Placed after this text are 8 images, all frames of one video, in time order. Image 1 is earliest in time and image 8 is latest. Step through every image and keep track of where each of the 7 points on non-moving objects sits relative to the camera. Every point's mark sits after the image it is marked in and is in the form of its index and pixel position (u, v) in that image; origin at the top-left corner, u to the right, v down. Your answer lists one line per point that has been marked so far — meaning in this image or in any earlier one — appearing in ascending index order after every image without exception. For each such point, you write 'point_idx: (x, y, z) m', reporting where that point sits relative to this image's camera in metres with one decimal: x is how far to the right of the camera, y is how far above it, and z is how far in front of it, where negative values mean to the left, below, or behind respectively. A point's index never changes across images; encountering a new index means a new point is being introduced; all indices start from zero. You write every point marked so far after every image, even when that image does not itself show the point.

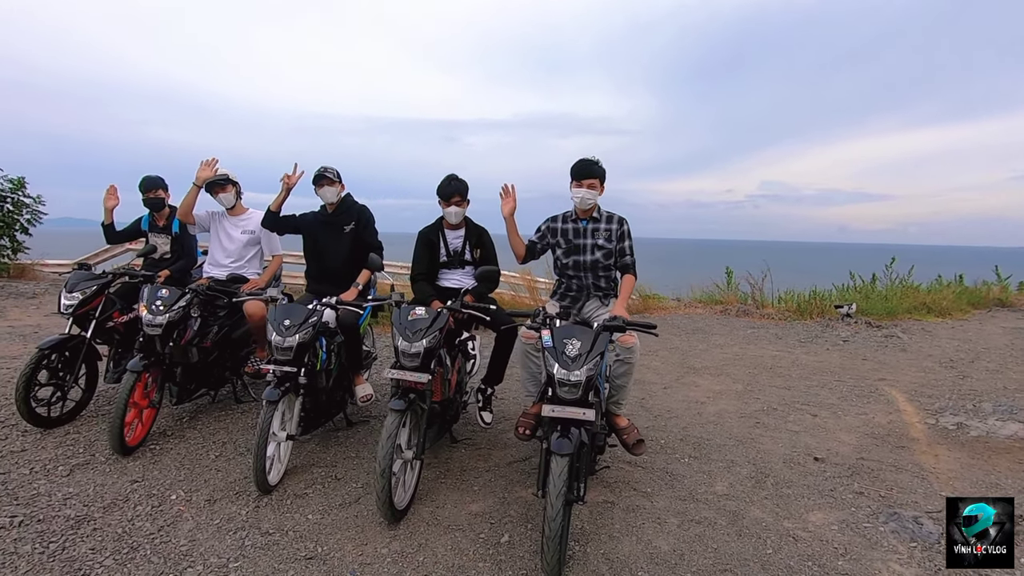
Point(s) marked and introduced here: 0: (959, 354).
0: (+5.5, -0.8, +6.9) m
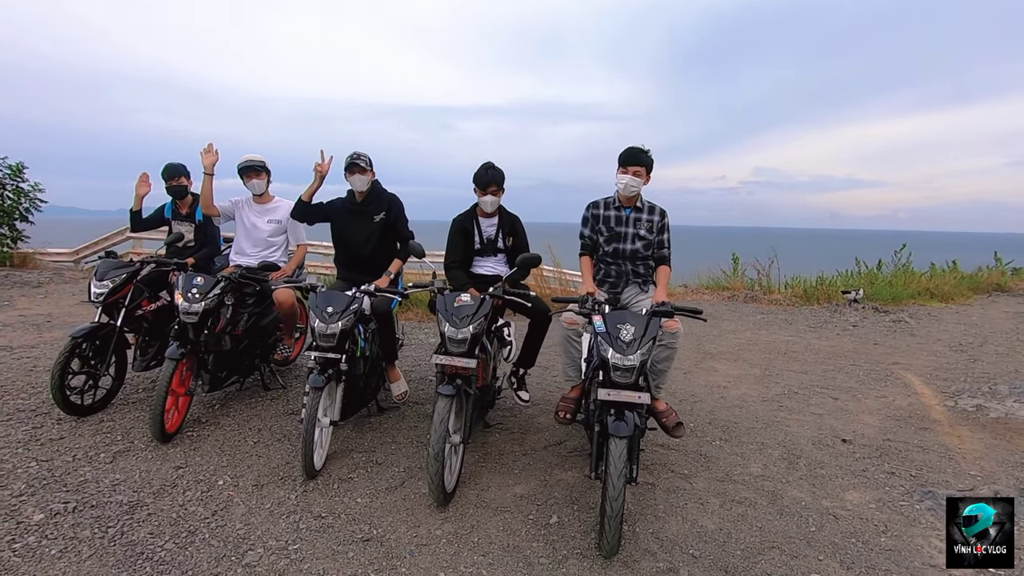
0: (+5.7, -0.6, +7.1) m
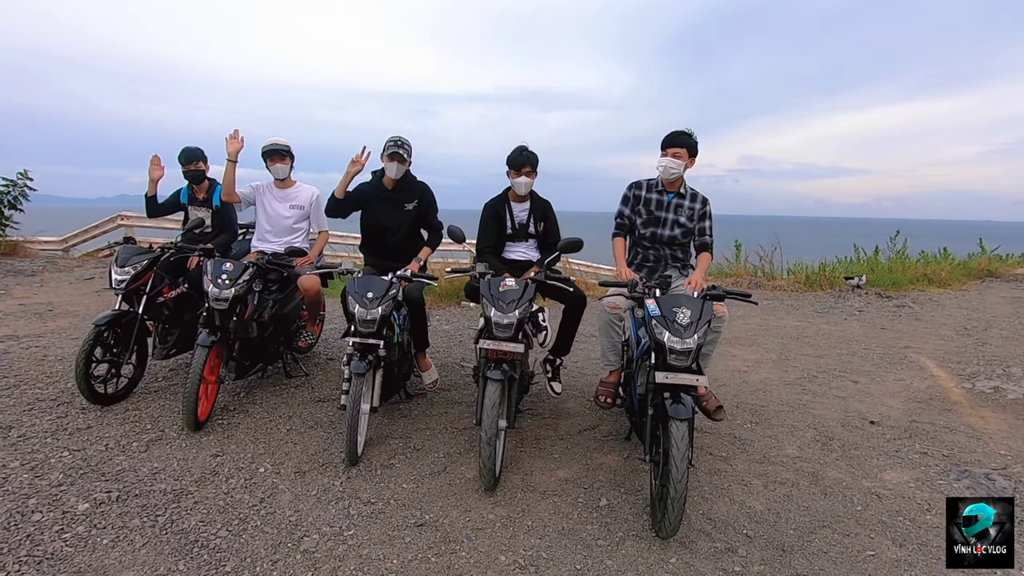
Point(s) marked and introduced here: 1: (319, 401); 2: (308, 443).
0: (+5.8, -0.4, +7.2) m
1: (-1.5, -0.9, +4.5) m
2: (-1.3, -1.0, +3.8) m
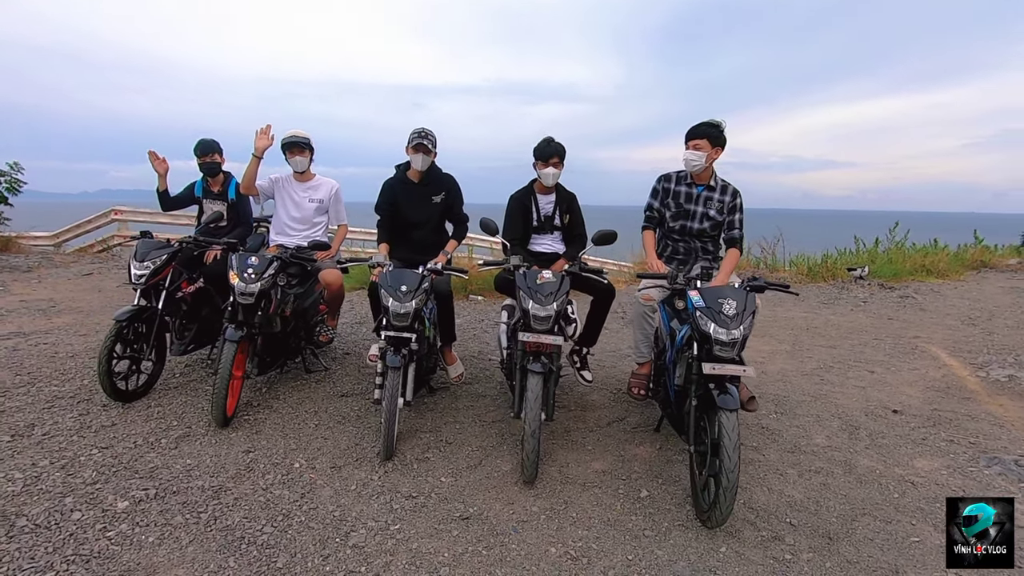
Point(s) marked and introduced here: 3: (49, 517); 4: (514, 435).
0: (+6.0, -0.3, +7.3) m
1: (-1.3, -0.8, +4.5) m
2: (-1.1, -1.0, +3.7) m
3: (-2.2, -1.1, +2.8) m
4: (0.0, -1.0, +3.8) m
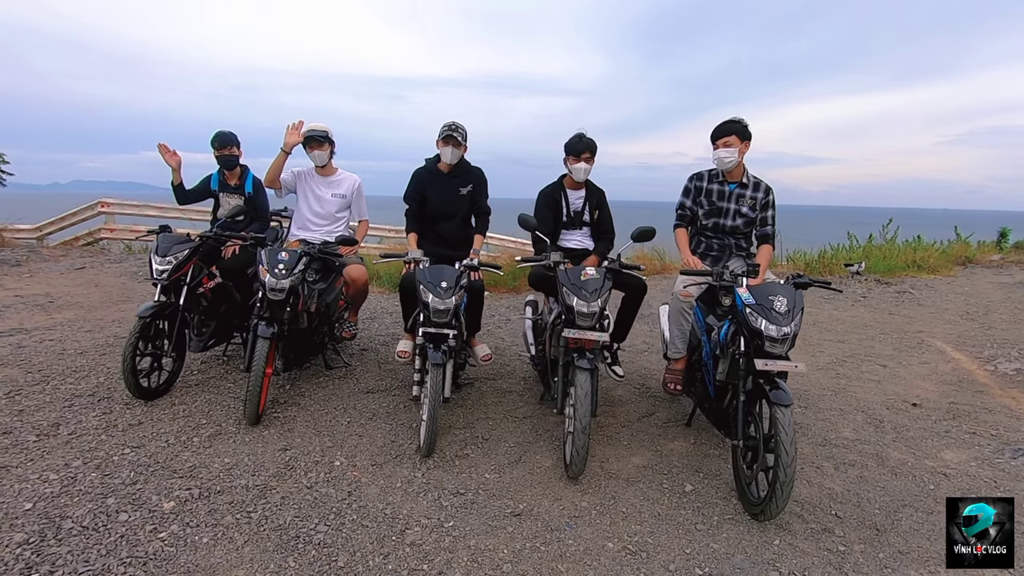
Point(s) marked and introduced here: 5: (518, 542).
0: (+6.1, -0.2, +7.5) m
1: (-1.1, -0.8, +4.4) m
2: (-0.9, -1.0, +3.7) m
3: (-2.0, -1.1, +2.7) m
4: (+0.2, -1.0, +3.8) m
5: (0.0, -1.2, +2.7) m
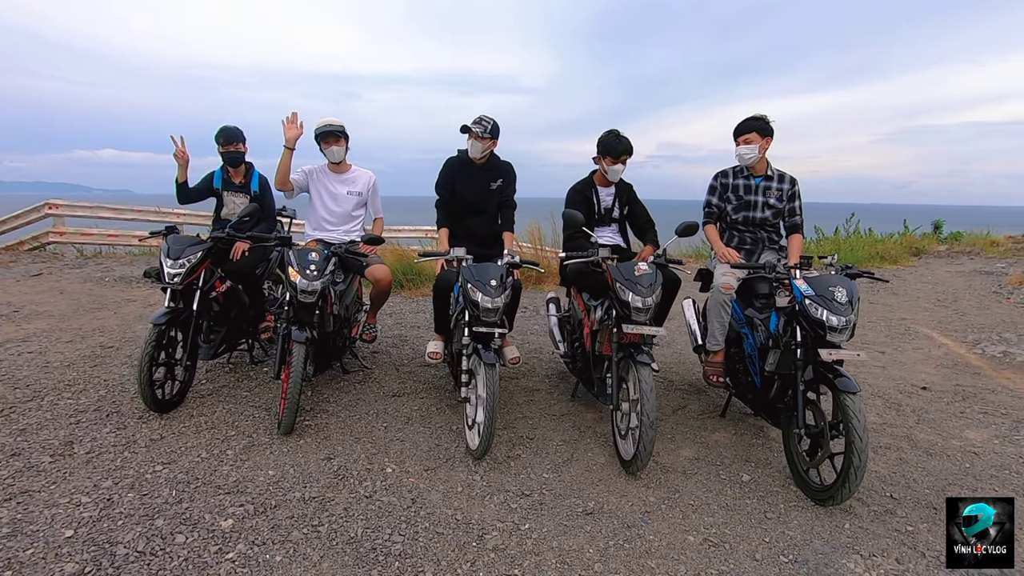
0: (+6.0, -0.1, +8.0) m
1: (-0.9, -0.8, +4.3) m
2: (-0.6, -1.0, +3.6) m
3: (-1.6, -1.1, +2.5) m
4: (+0.5, -0.9, +3.8) m
5: (+0.4, -1.2, +2.6) m
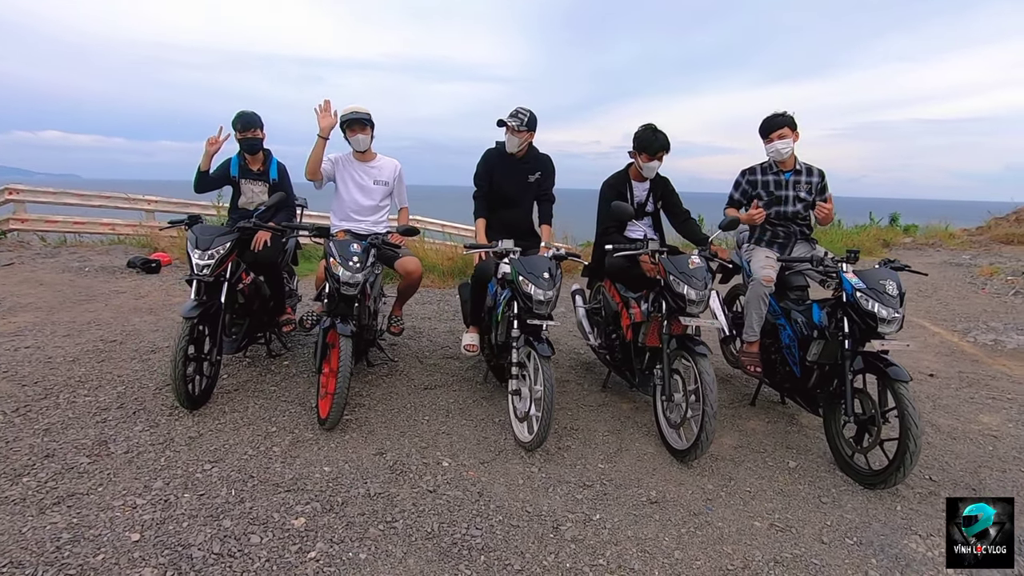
0: (+6.0, 0.0, +8.4) m
1: (-0.6, -0.8, +4.3) m
2: (-0.3, -0.9, +3.6) m
3: (-1.2, -1.1, +2.4) m
4: (+0.8, -0.9, +3.9) m
5: (+0.8, -1.1, +2.7) m
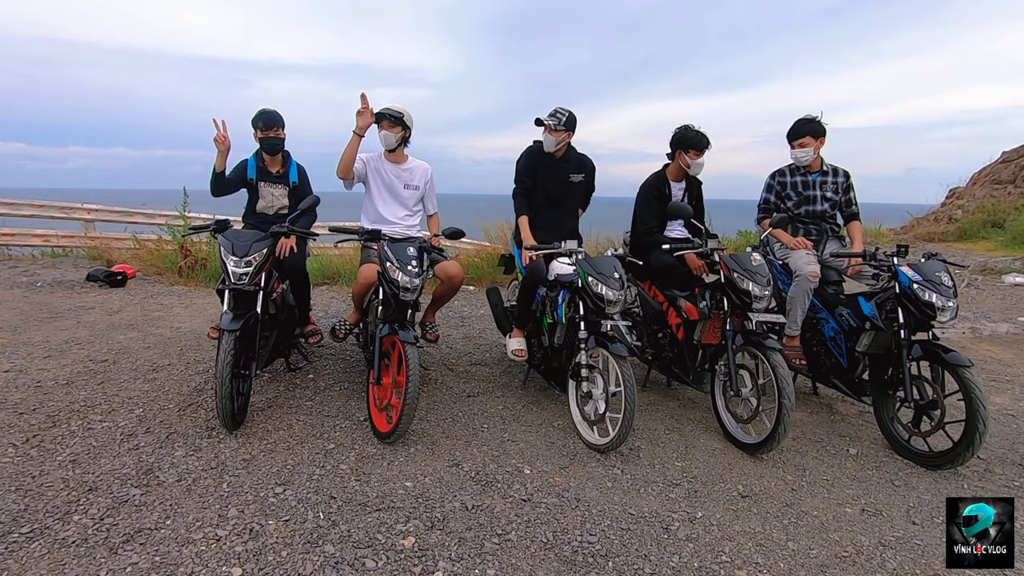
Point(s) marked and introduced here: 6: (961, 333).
0: (+5.8, +0.1, +9.0) m
1: (-0.3, -0.8, +4.1) m
2: (+0.1, -0.9, +3.5) m
3: (-0.7, -1.1, +2.3) m
4: (+1.2, -0.9, +3.9) m
5: (+1.3, -1.1, +2.7) m
6: (+4.6, -0.5, +5.9) m
